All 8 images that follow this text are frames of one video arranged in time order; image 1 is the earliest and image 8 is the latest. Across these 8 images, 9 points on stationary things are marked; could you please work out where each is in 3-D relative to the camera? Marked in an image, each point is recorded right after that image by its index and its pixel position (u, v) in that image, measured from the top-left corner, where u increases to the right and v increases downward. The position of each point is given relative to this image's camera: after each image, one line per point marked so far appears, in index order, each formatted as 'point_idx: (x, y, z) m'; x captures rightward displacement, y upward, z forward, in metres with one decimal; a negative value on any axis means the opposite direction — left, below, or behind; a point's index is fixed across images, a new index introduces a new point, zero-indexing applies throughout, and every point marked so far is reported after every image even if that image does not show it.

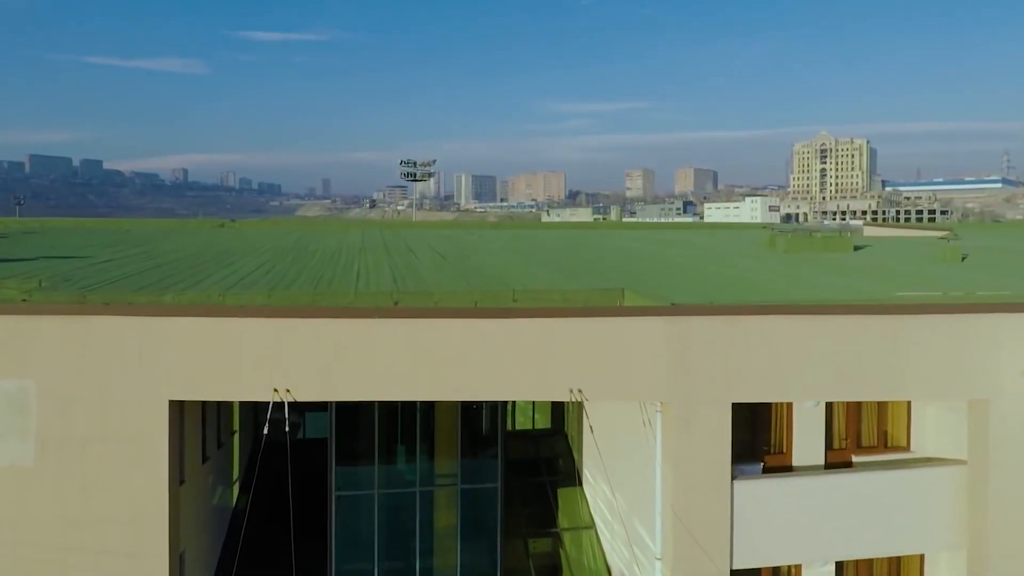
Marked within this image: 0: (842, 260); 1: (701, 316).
0: (+4.9, +0.4, +10.8) m
1: (+1.6, -0.2, +5.9) m
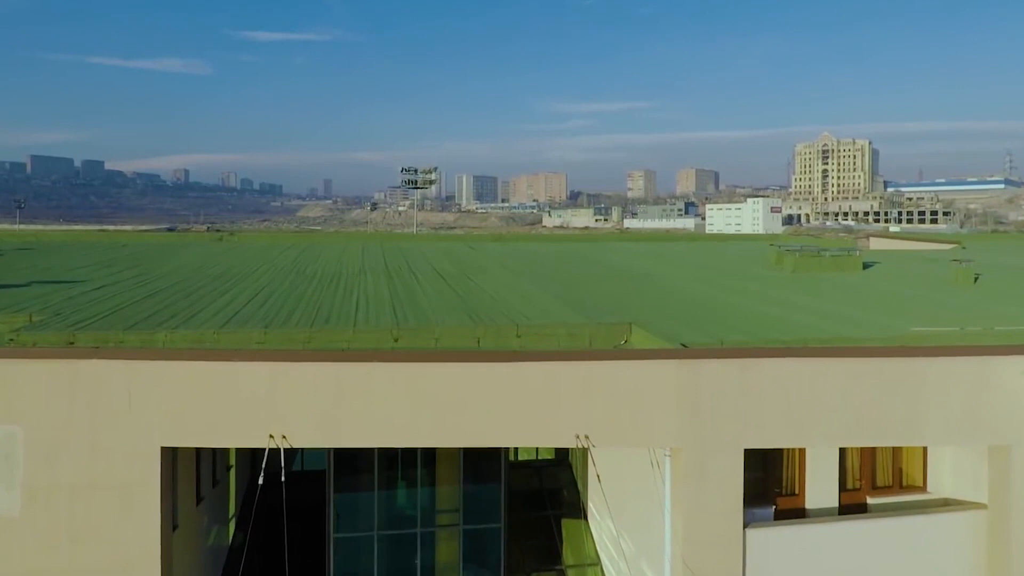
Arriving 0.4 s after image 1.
0: (+5.0, +0.1, +10.6) m
1: (+1.6, -0.6, +5.7) m
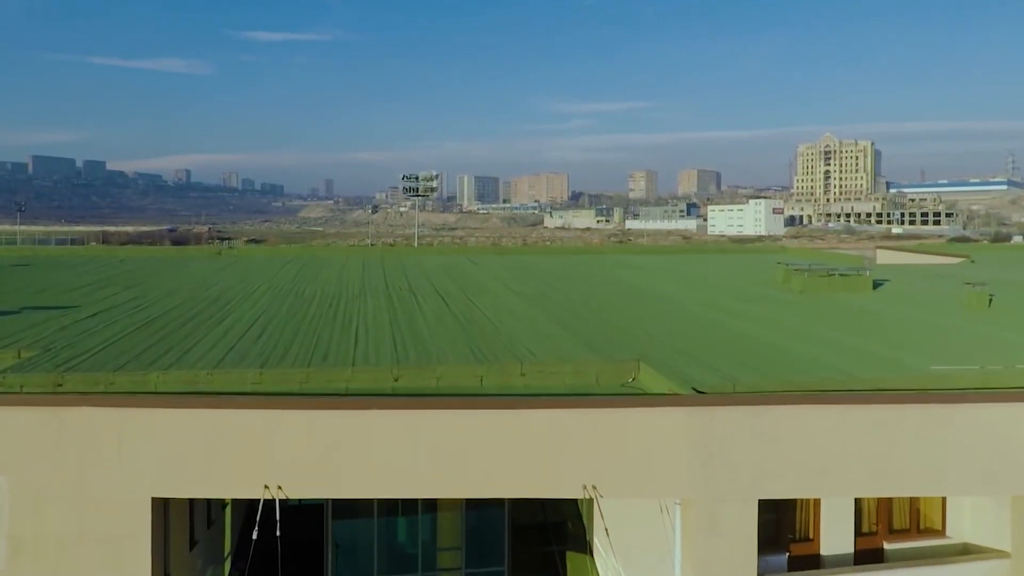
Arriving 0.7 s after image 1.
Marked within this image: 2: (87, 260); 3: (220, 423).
0: (+5.0, -0.2, +10.3) m
1: (+1.6, -0.9, +5.5) m
2: (-8.8, +0.6, +14.9) m
3: (-2.2, -1.0, +5.4) m
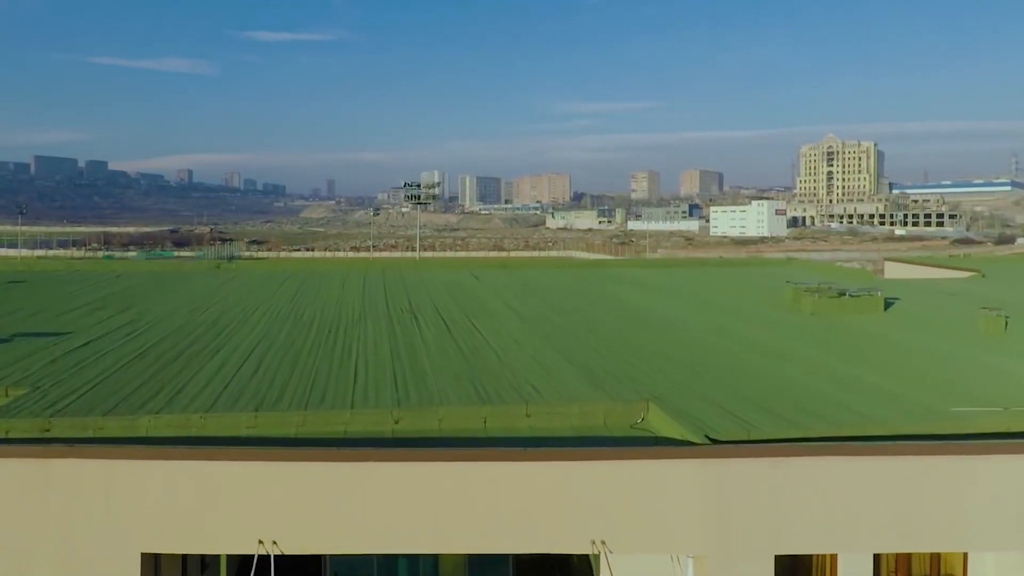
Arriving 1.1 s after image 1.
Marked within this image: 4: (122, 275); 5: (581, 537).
0: (+5.1, -0.6, +10.1) m
1: (+1.7, -1.2, +5.3) m
2: (-8.8, +0.2, +14.7) m
3: (-2.2, -1.3, +5.2) m
4: (-8.1, +0.3, +14.9) m
5: (+0.5, -1.8, +5.3) m
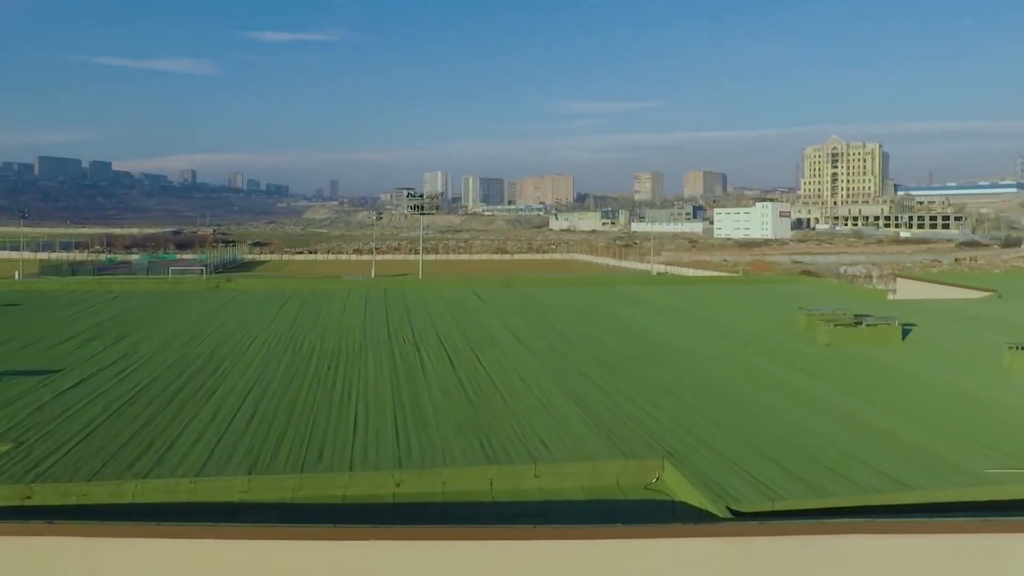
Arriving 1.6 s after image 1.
0: (+5.1, -1.0, +9.7) m
1: (+1.7, -1.7, +4.9) m
2: (-8.7, -0.2, +14.4) m
3: (-2.1, -1.8, +4.8) m
4: (-8.0, -0.2, +14.6) m
5: (+0.6, -2.3, +4.9) m
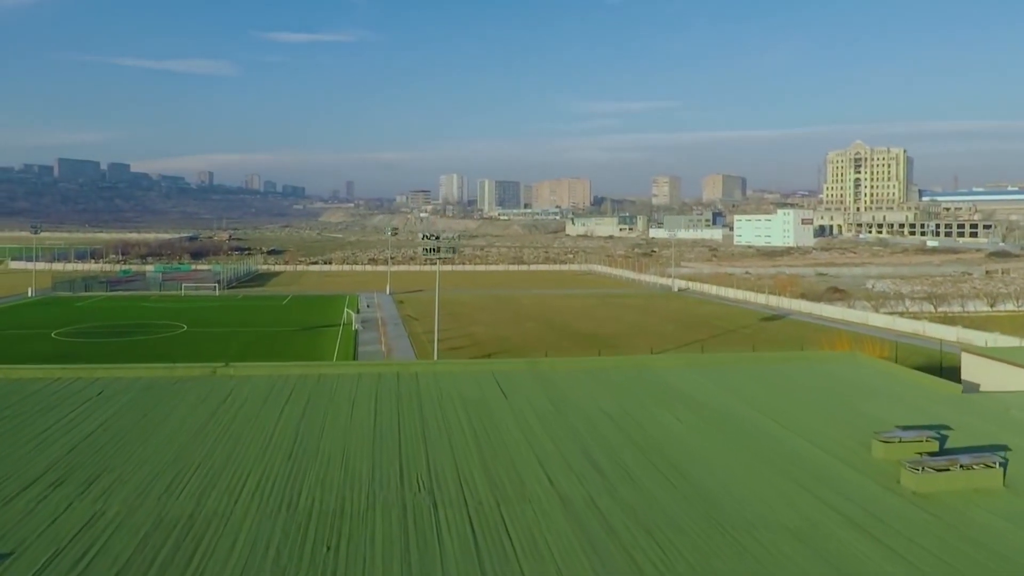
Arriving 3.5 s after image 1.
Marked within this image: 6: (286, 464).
0: (+5.5, -2.8, +8.1) m
1: (+2.0, -3.5, +3.3) m
2: (-8.2, -1.9, +13.1) m
3: (-1.8, -3.6, +3.3) m
4: (-7.5, -1.9, +13.2) m
5: (+0.9, -4.0, +3.4) m
6: (-3.1, -2.5, +9.8) m
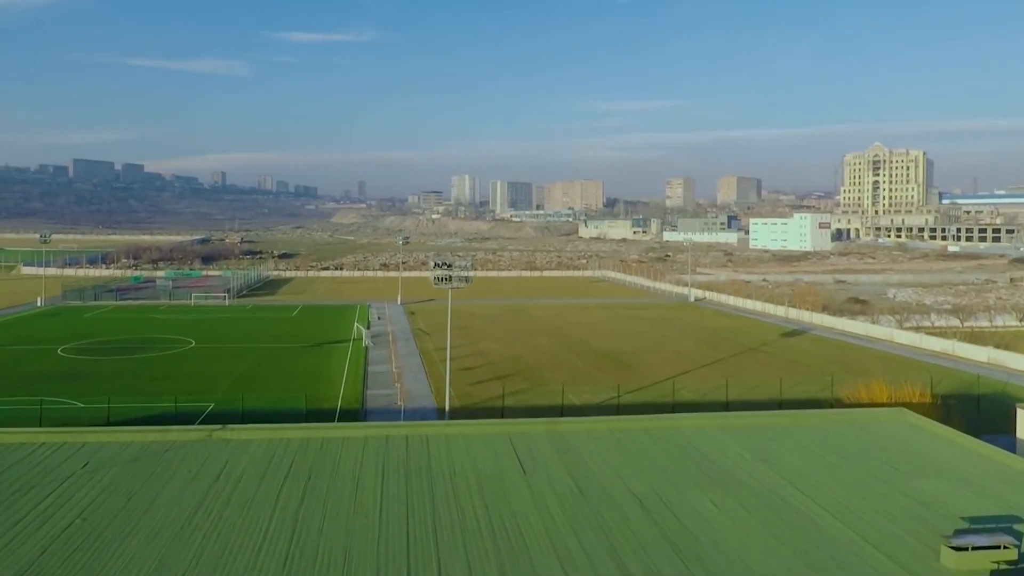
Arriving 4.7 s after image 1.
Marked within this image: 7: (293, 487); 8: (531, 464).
0: (+5.8, -3.9, +6.8) m
1: (+2.2, -4.6, +2.2) m
2: (-7.9, -3.0, +12.0) m
3: (-1.6, -4.7, +2.2) m
4: (-7.2, -3.0, +12.2) m
5: (+1.0, -5.2, +2.2) m
6: (-2.9, -3.6, +8.7) m
7: (-3.5, -3.2, +11.3) m
8: (+0.3, -3.1, +12.4) m
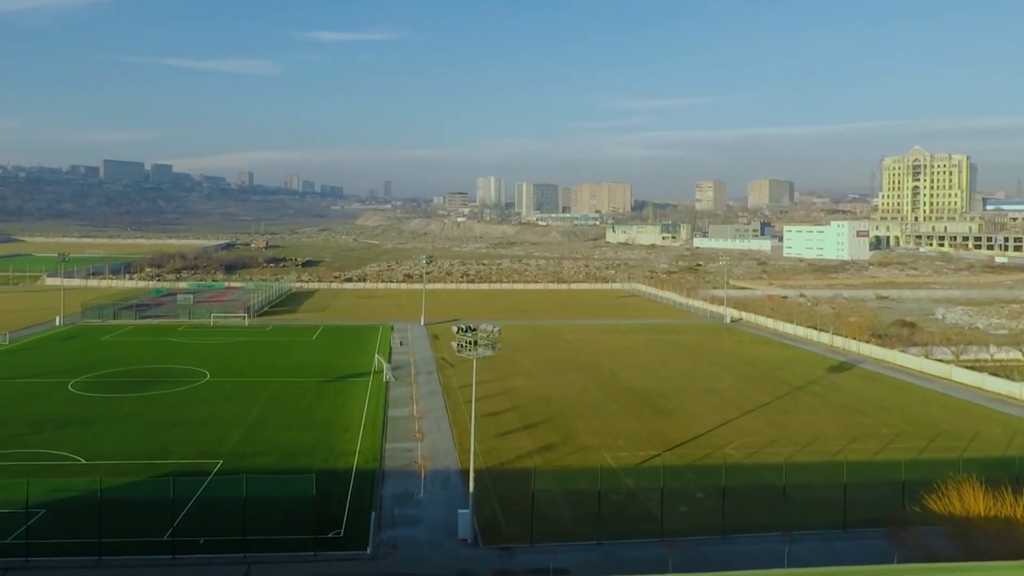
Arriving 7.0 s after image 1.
0: (+6.1, -6.1, +4.1) m
1: (+2.4, -6.8, -0.4) m
2: (-7.3, -5.1, +9.8) m
3: (-1.5, -6.9, -0.2) m
4: (-6.6, -5.1, +9.9) m
5: (+1.2, -7.4, -0.3) m
6: (-2.4, -5.7, +6.3) m
7: (-2.9, -5.3, +8.8) m
8: (+0.9, -5.2, +9.9) m
